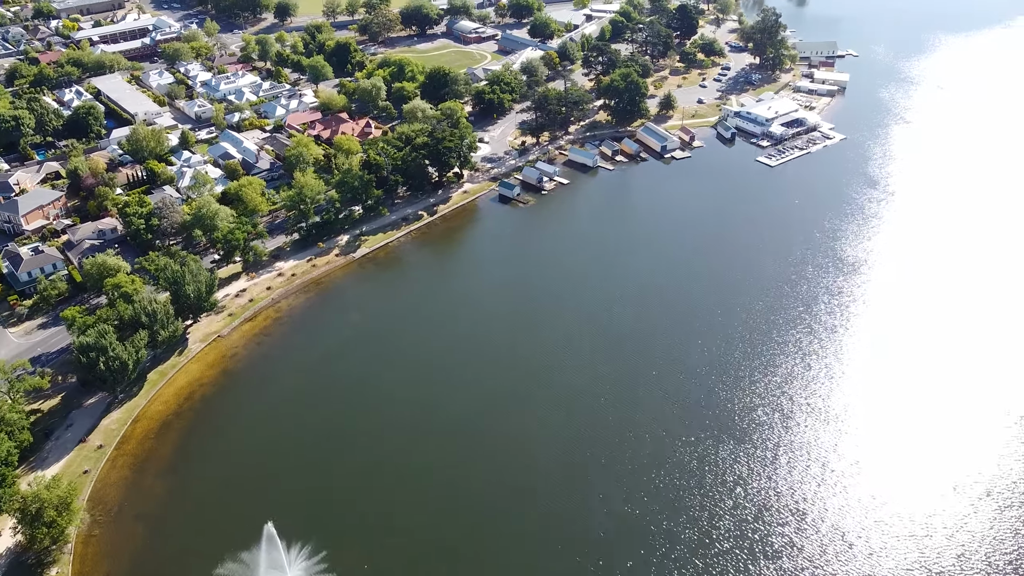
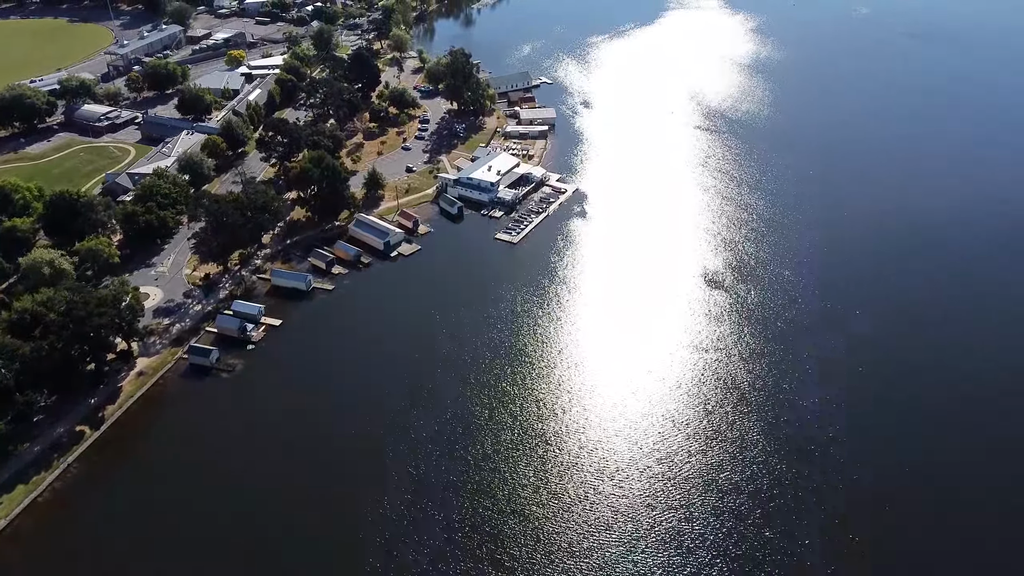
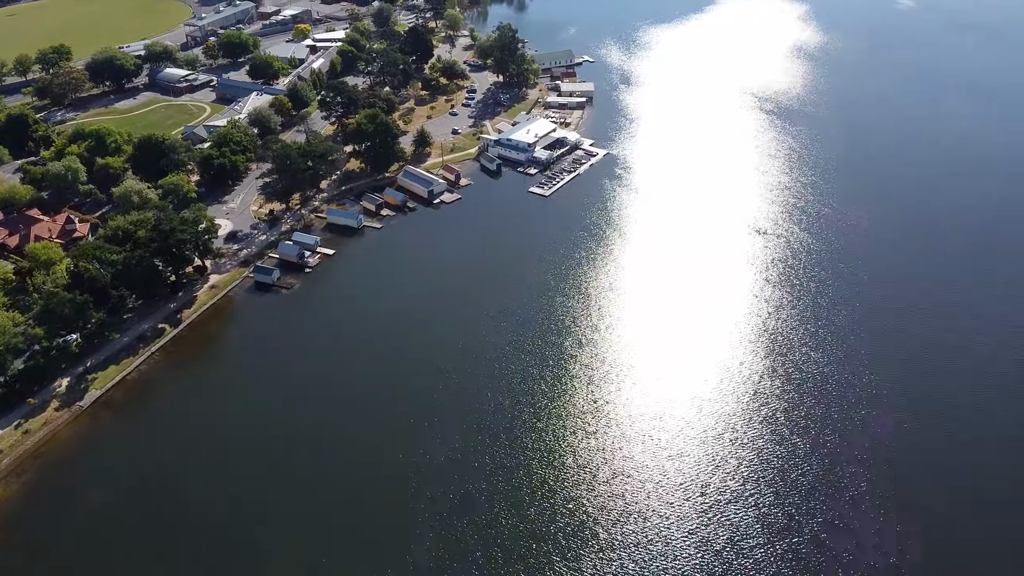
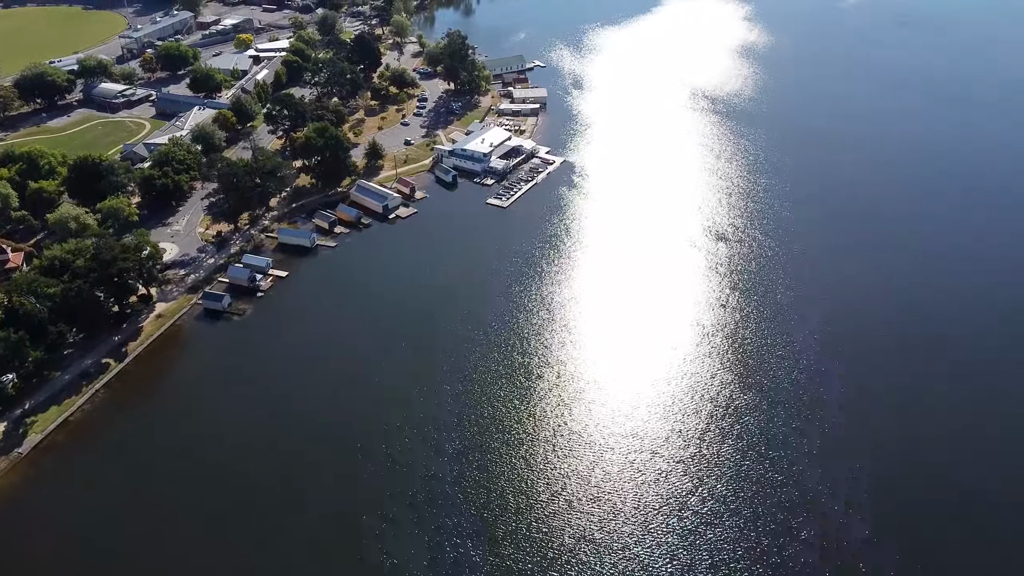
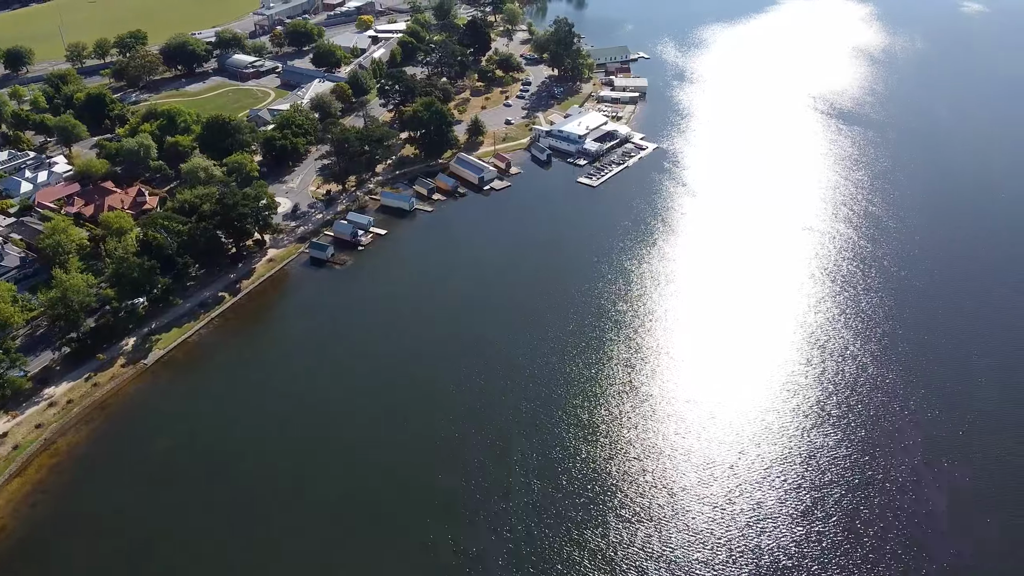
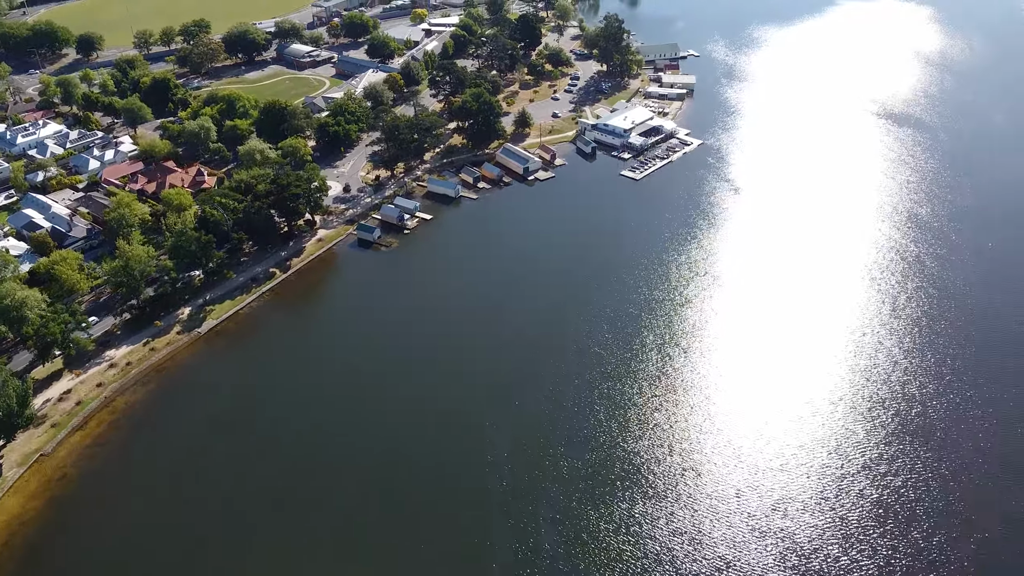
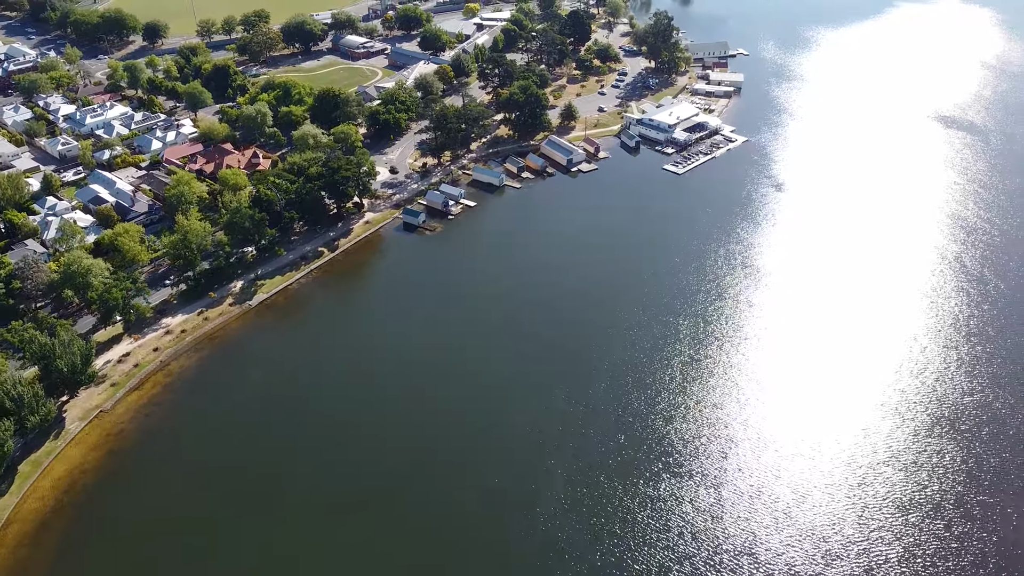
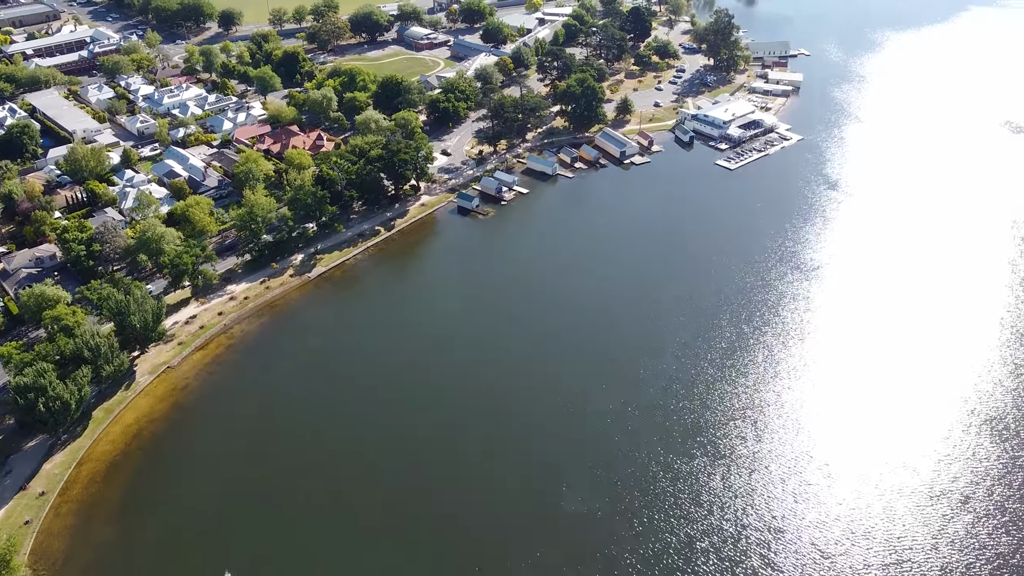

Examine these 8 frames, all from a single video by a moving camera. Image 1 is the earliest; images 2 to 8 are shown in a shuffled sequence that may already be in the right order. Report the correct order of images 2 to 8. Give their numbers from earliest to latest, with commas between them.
8, 7, 6, 5, 3, 4, 2
